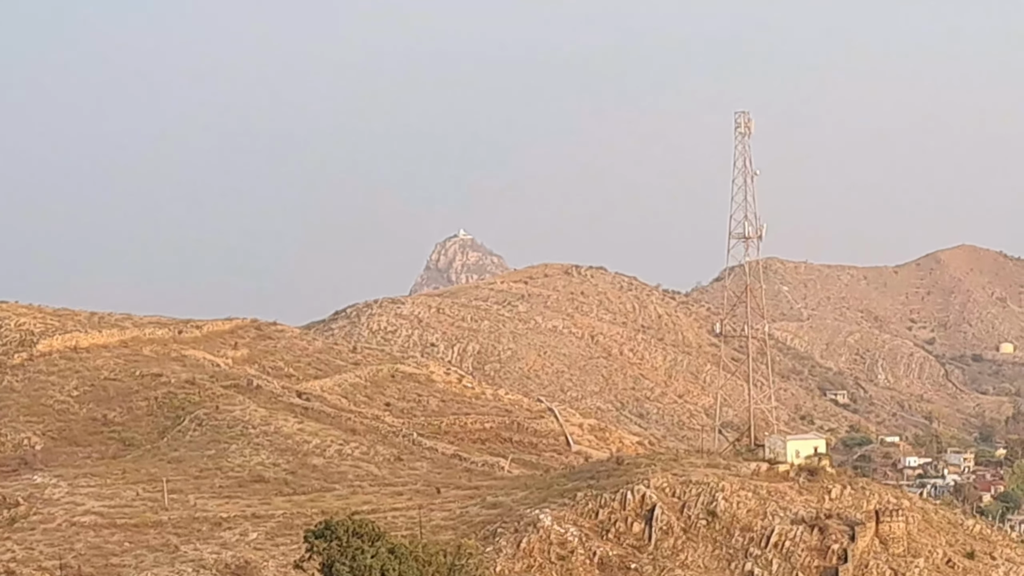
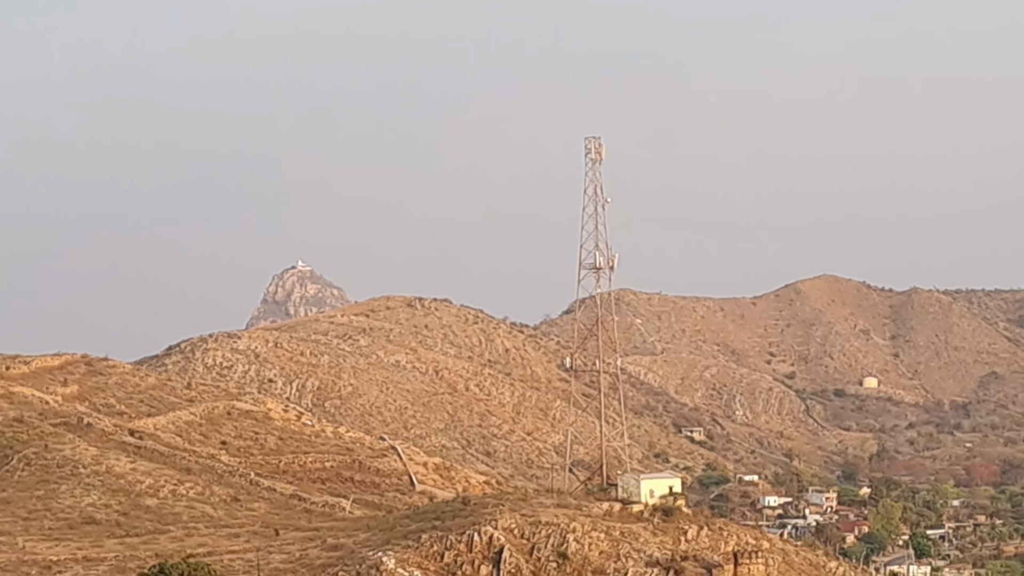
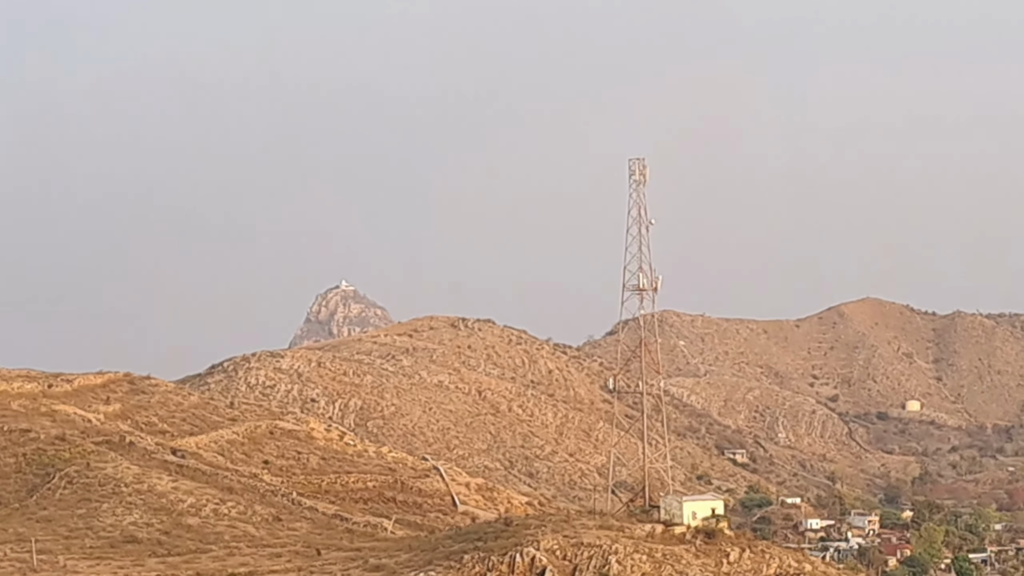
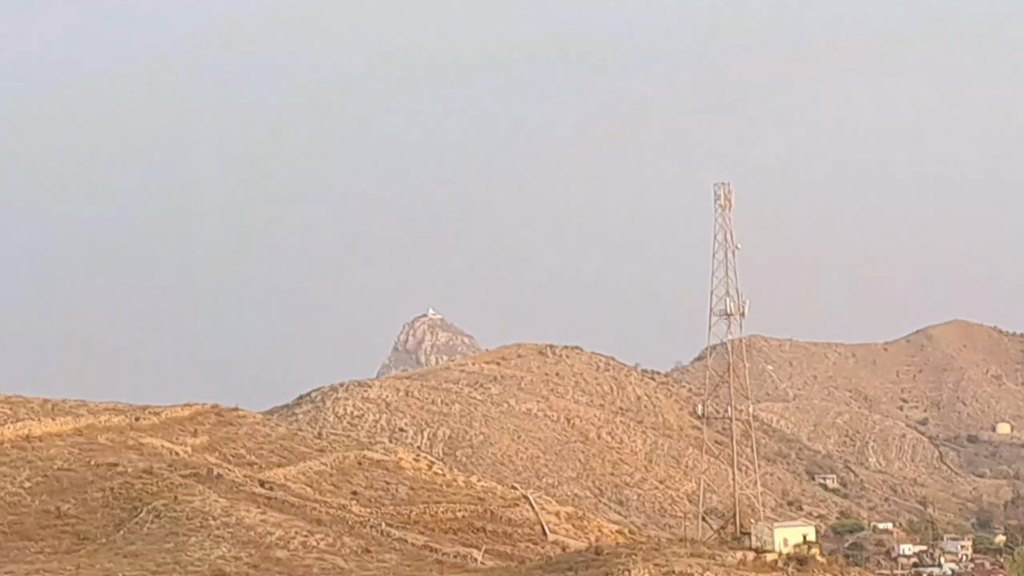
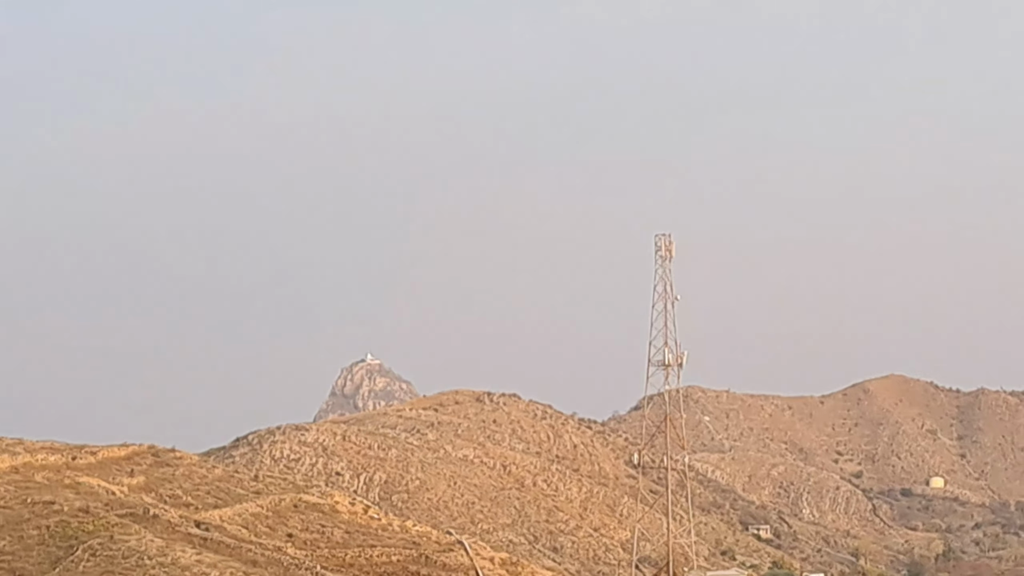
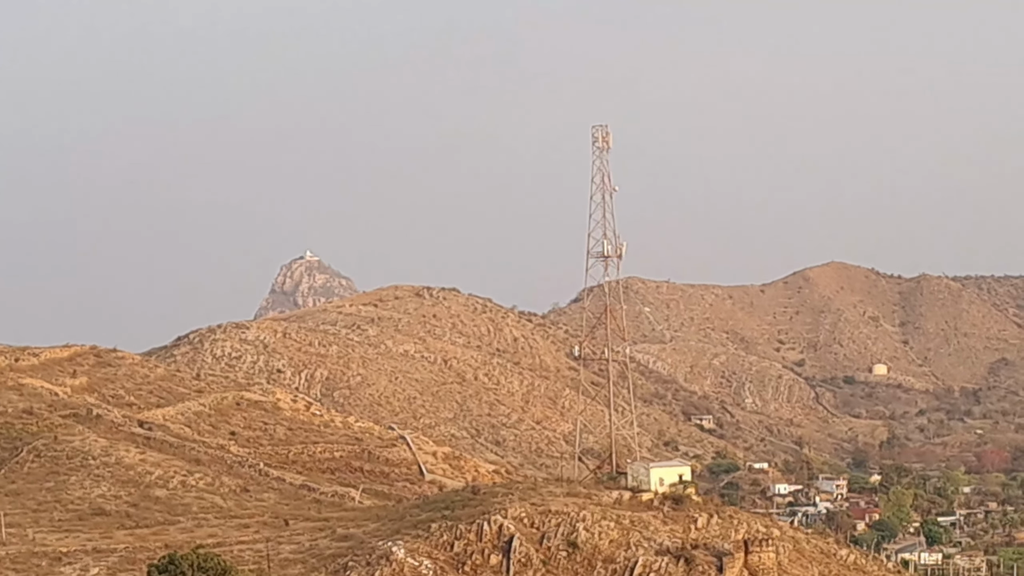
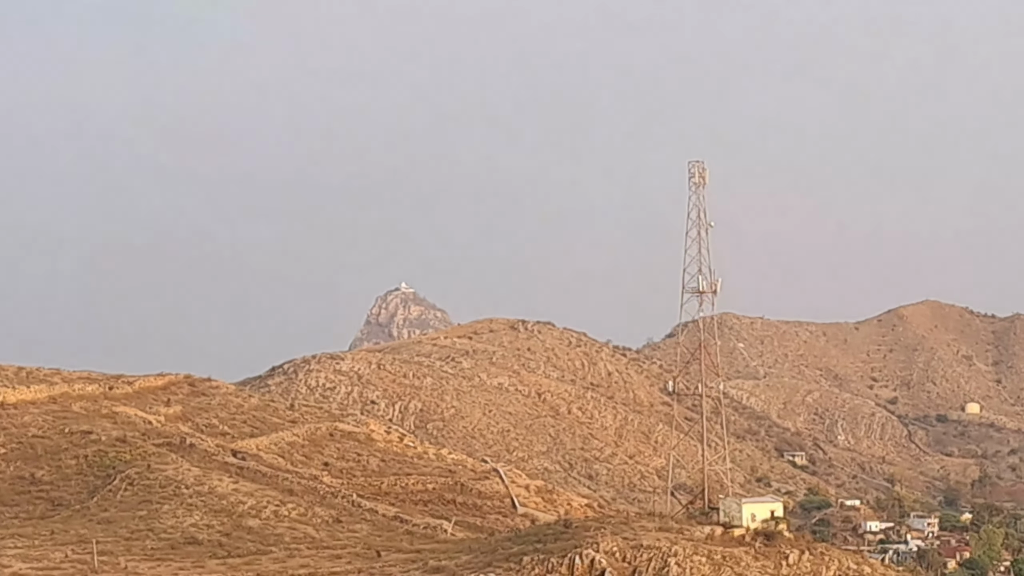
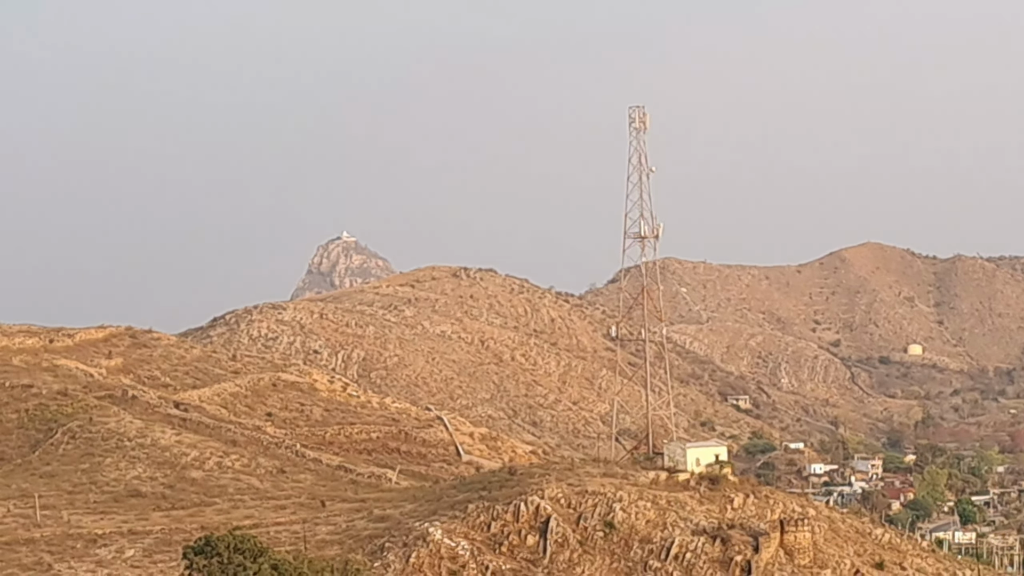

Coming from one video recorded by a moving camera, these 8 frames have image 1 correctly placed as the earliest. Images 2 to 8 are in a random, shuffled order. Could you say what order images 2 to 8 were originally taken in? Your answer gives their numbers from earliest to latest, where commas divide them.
4, 5, 7, 3, 2, 8, 6
